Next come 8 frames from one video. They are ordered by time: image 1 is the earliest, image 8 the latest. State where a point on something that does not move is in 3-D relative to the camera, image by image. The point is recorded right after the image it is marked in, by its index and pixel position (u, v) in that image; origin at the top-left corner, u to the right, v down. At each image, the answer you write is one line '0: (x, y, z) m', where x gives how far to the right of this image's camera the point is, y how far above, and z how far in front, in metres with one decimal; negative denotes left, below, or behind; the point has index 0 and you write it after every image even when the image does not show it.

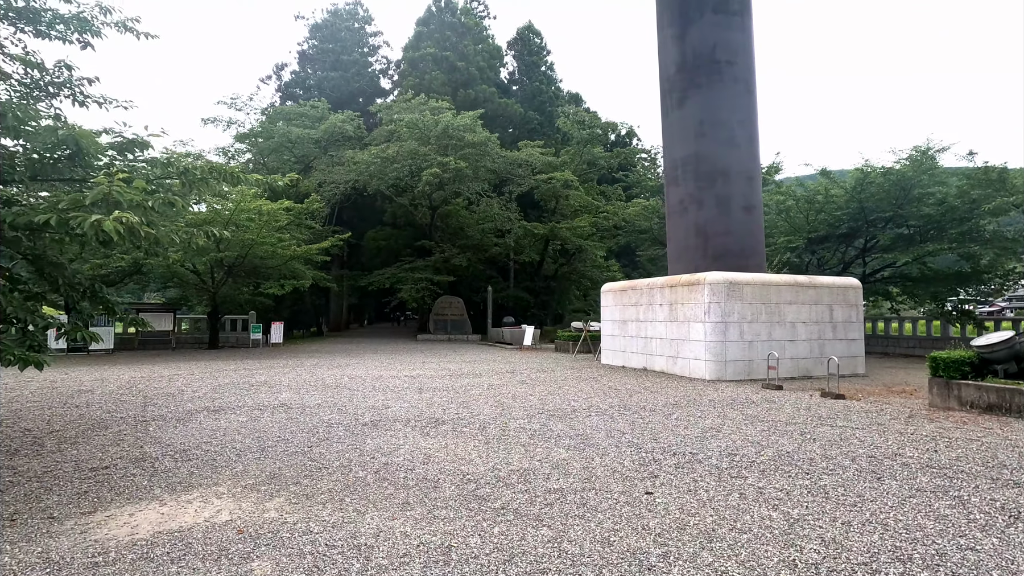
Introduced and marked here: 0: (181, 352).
0: (-9.6, -1.9, +15.8) m
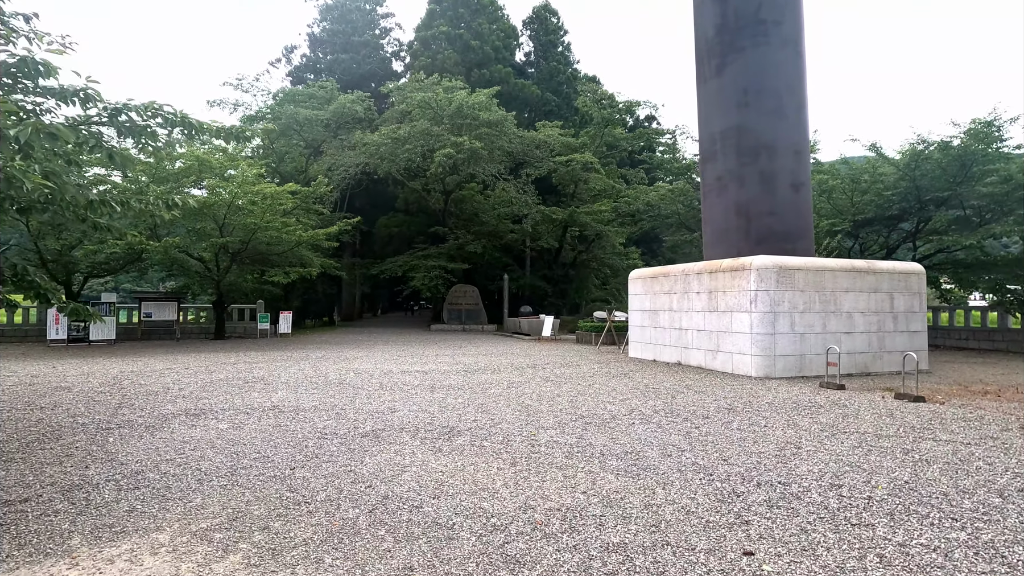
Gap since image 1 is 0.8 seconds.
0: (-9.1, -1.5, +15.2) m
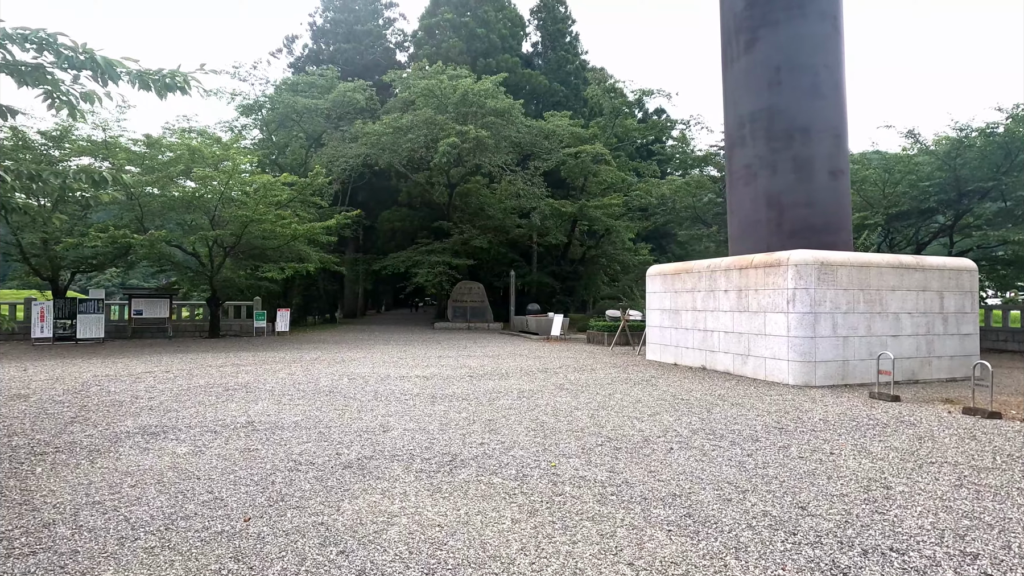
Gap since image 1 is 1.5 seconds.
0: (-8.9, -1.4, +14.5) m
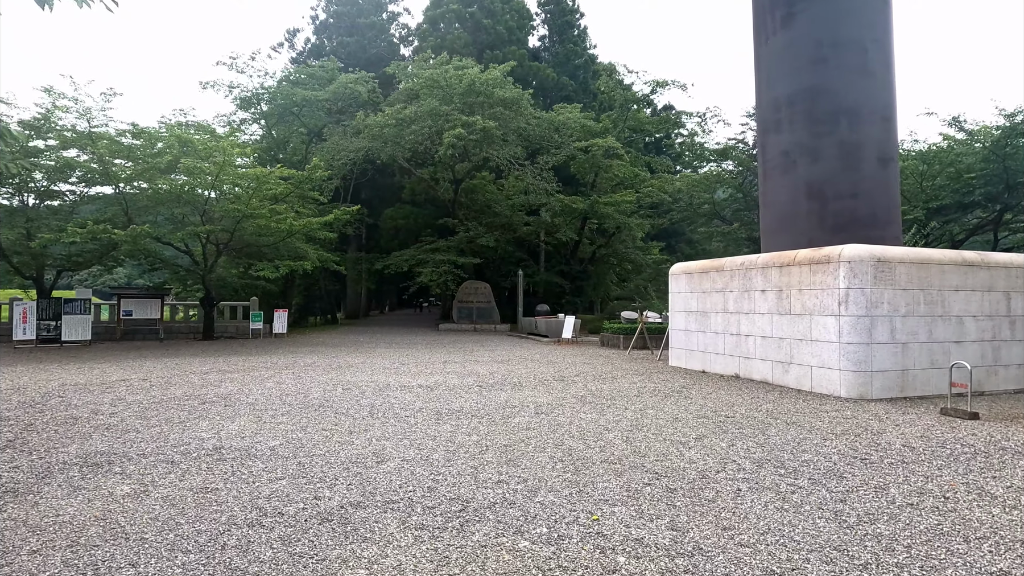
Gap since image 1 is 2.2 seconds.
0: (-8.7, -1.4, +13.7) m
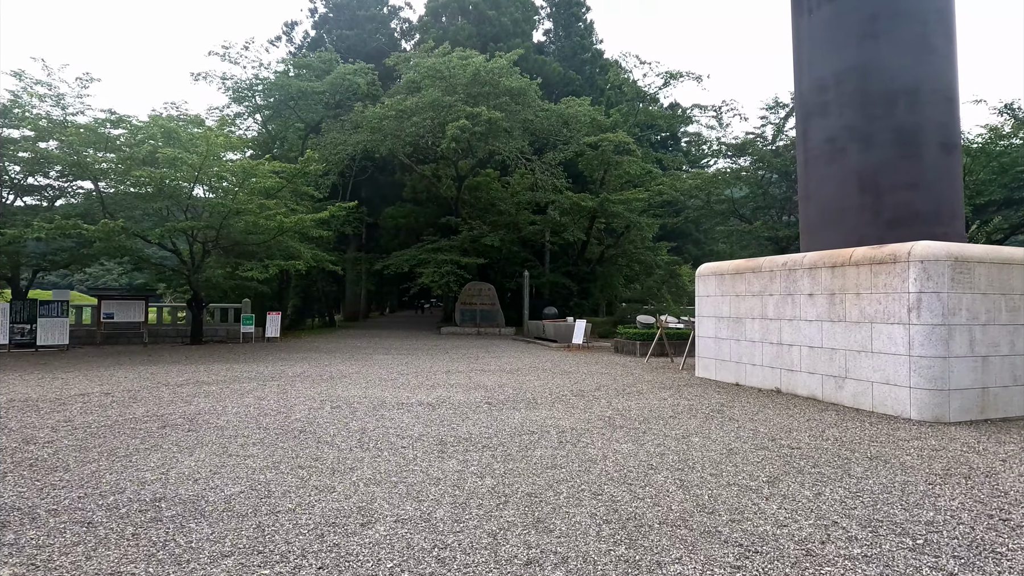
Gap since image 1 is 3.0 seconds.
0: (-8.5, -1.4, +12.8) m
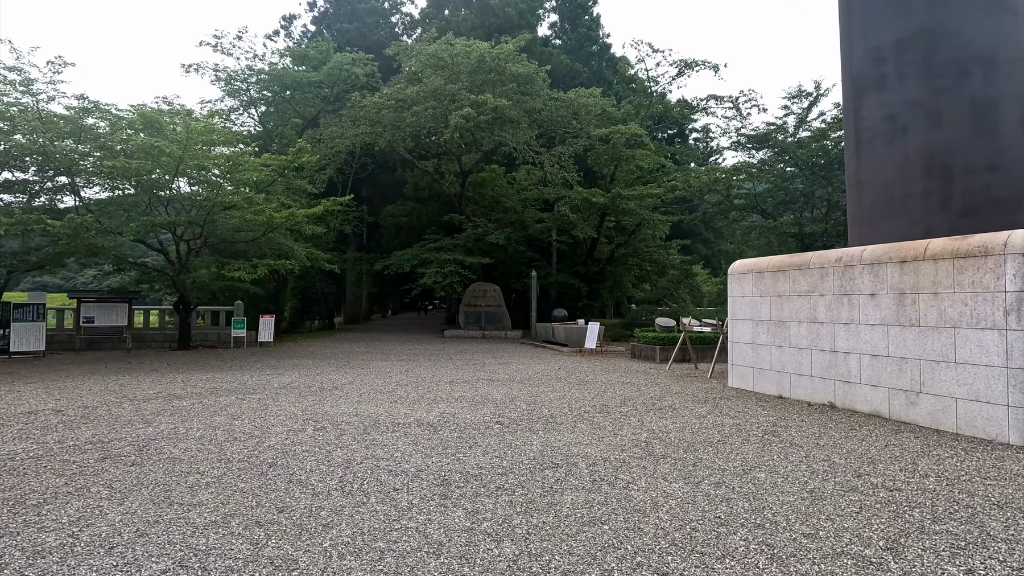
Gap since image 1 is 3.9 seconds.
0: (-8.3, -1.5, +11.9) m
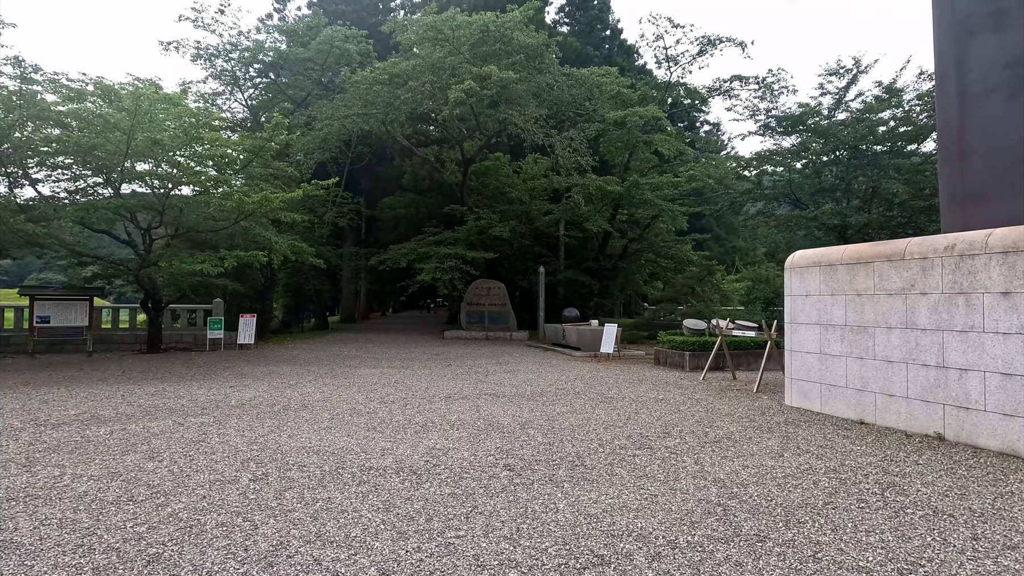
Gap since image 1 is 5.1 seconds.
0: (-8.2, -1.4, +10.6) m
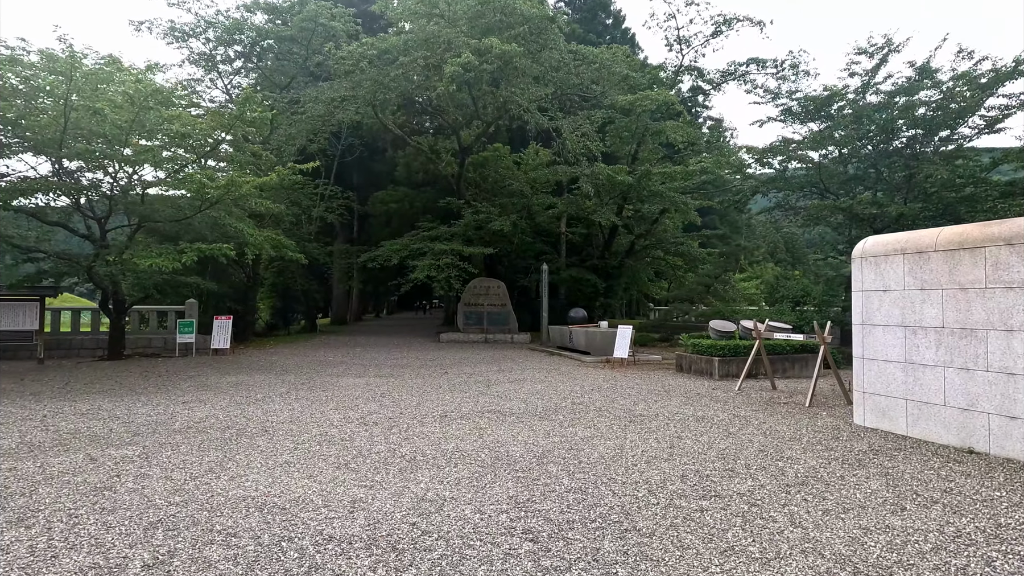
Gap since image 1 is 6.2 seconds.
0: (-8.1, -1.4, +9.3) m
